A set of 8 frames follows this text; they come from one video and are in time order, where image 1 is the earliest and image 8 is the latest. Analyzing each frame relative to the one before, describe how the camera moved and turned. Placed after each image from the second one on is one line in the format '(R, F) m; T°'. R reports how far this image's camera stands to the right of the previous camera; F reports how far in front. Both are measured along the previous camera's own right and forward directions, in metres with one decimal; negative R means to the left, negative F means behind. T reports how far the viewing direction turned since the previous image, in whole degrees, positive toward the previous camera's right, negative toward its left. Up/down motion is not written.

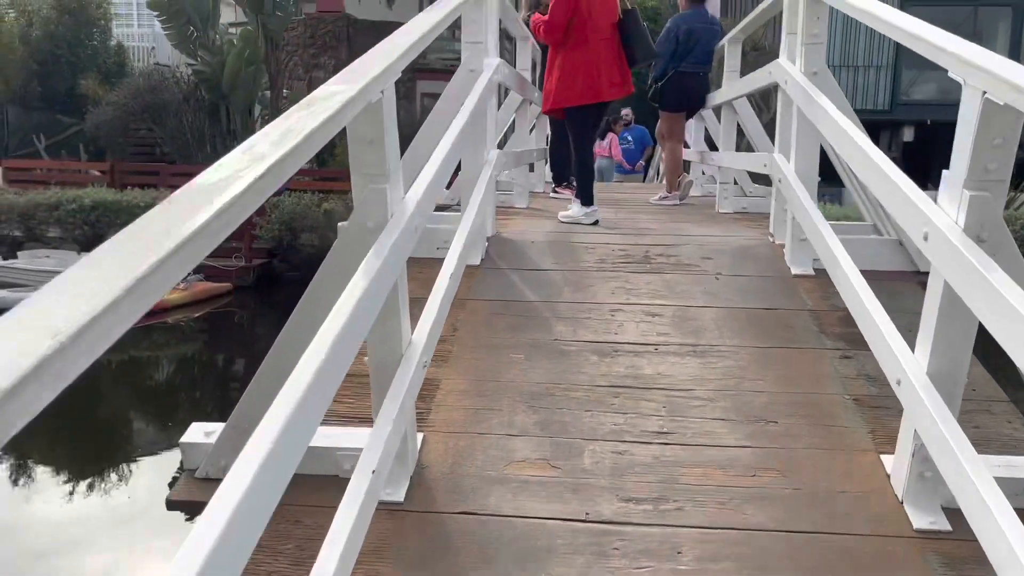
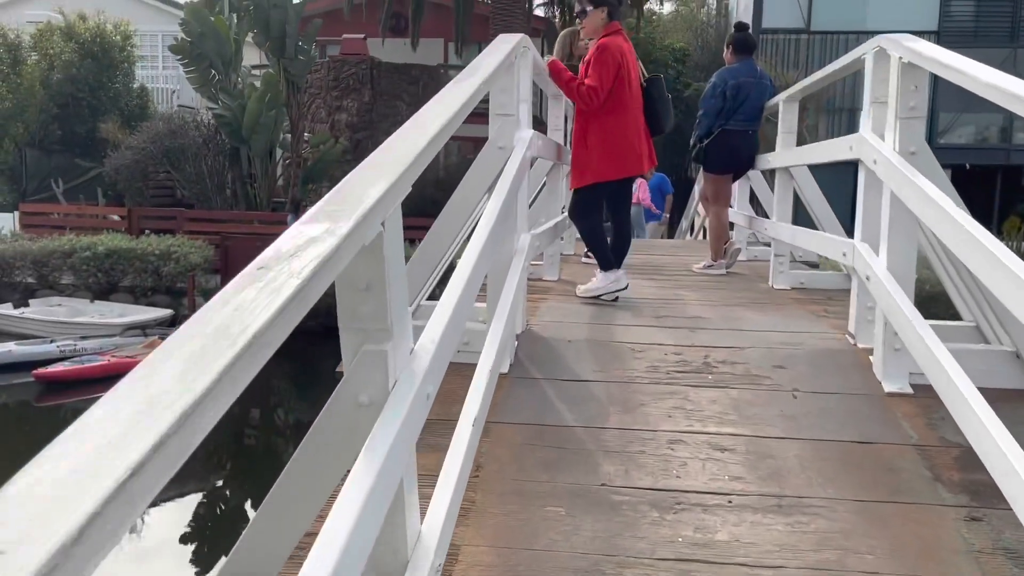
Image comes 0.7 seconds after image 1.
(0.0, +0.5) m; -1°
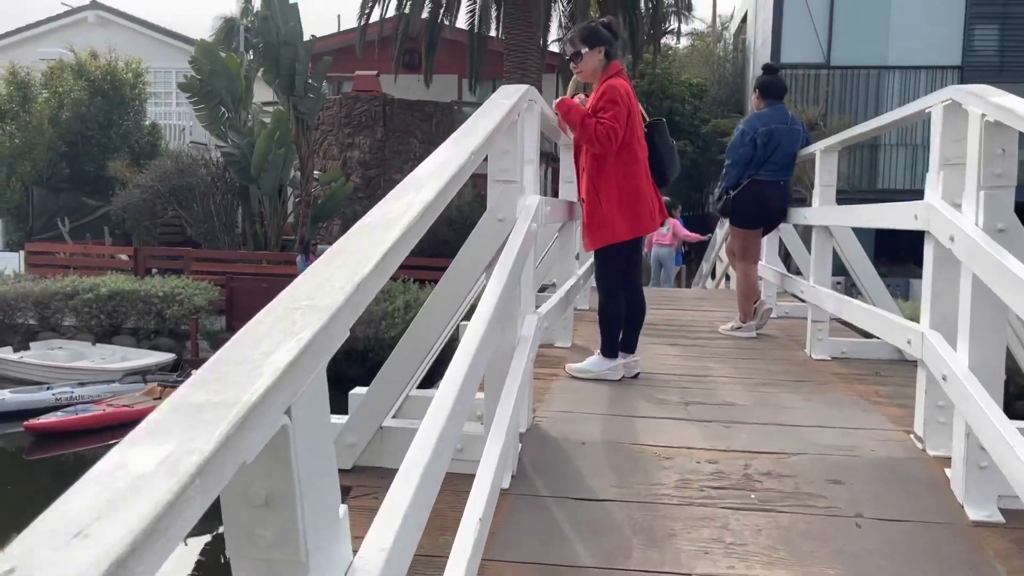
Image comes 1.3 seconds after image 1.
(0.0, +0.5) m; -1°
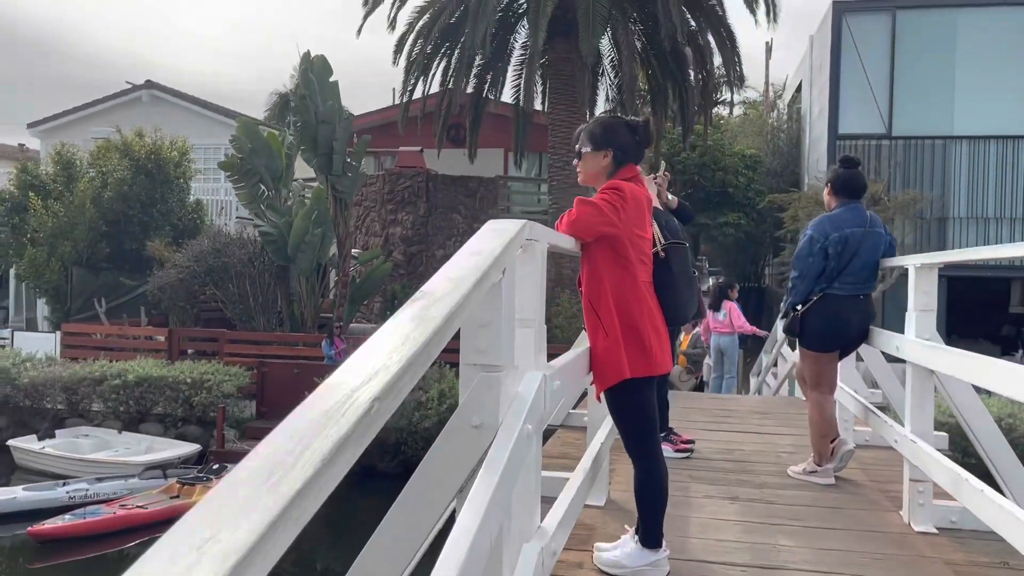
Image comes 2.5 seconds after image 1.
(+0.1, +0.8) m; -4°
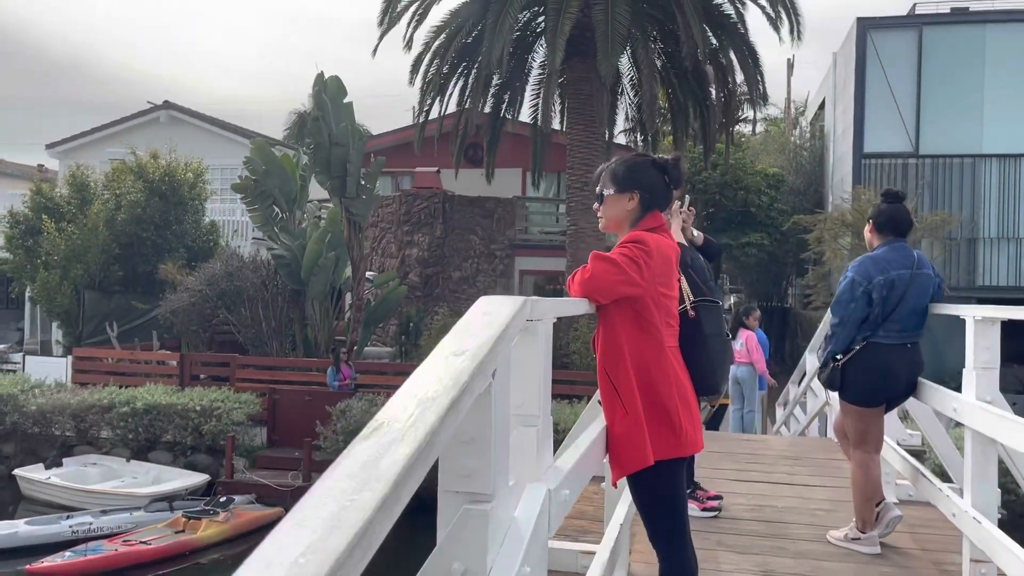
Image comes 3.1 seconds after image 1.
(0.0, +0.4) m; -1°
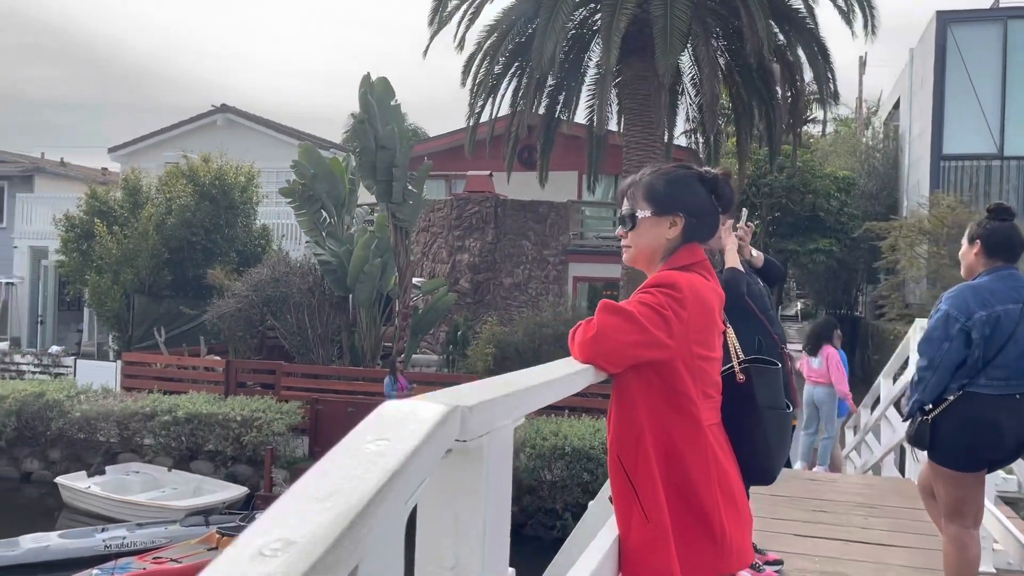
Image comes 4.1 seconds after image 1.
(+0.2, +0.6) m; -4°
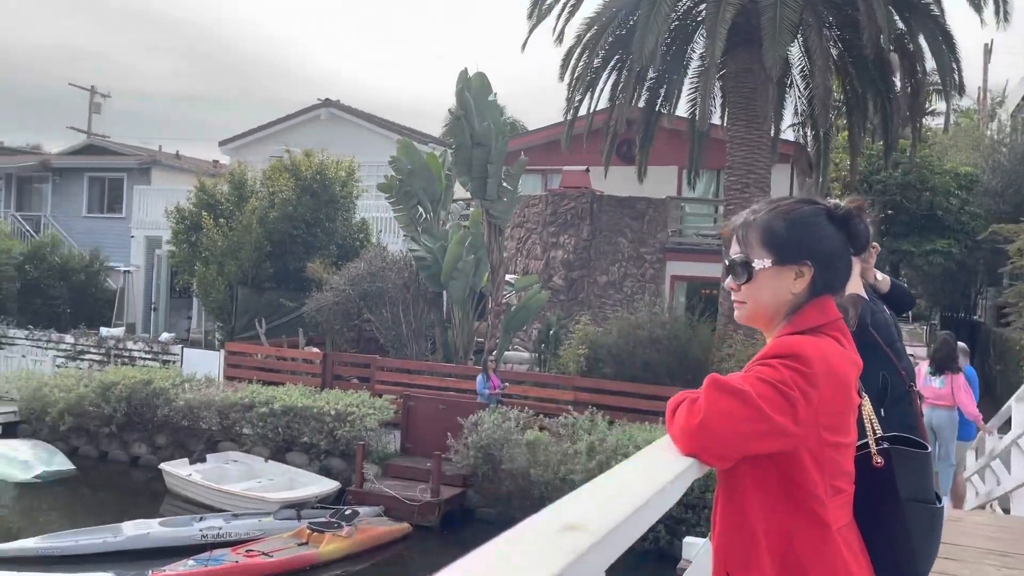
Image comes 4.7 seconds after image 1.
(0.0, +0.2) m; -6°
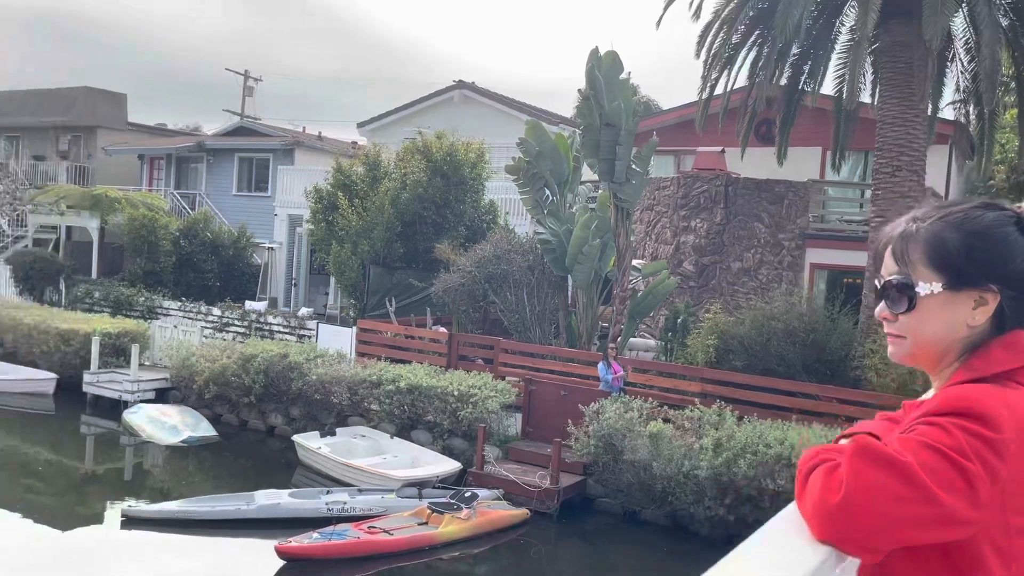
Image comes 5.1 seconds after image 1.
(+0.1, +0.2) m; -9°
